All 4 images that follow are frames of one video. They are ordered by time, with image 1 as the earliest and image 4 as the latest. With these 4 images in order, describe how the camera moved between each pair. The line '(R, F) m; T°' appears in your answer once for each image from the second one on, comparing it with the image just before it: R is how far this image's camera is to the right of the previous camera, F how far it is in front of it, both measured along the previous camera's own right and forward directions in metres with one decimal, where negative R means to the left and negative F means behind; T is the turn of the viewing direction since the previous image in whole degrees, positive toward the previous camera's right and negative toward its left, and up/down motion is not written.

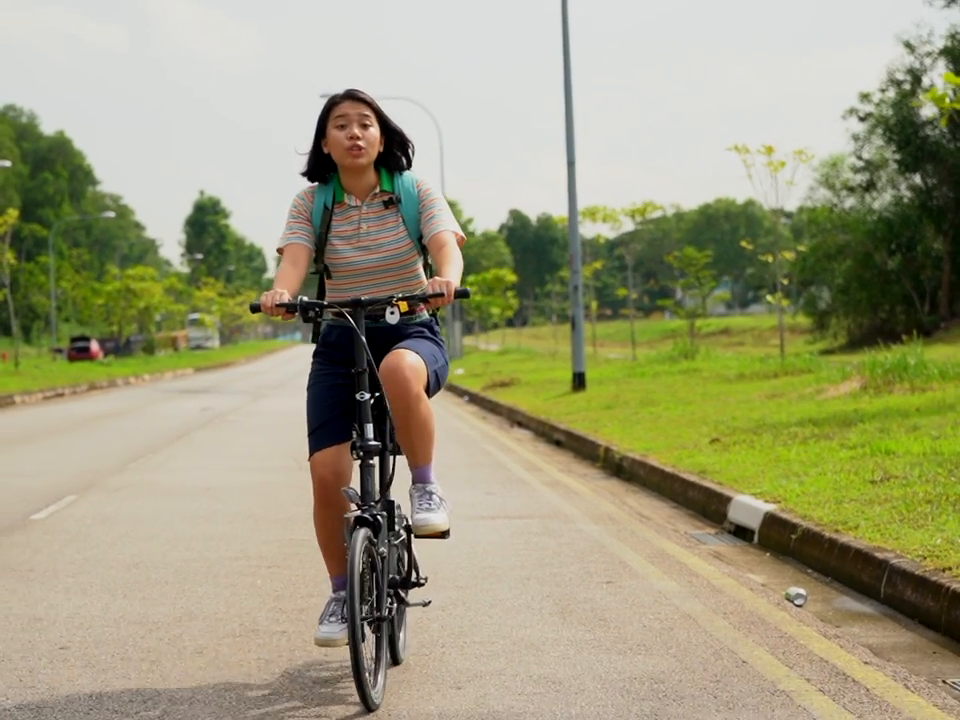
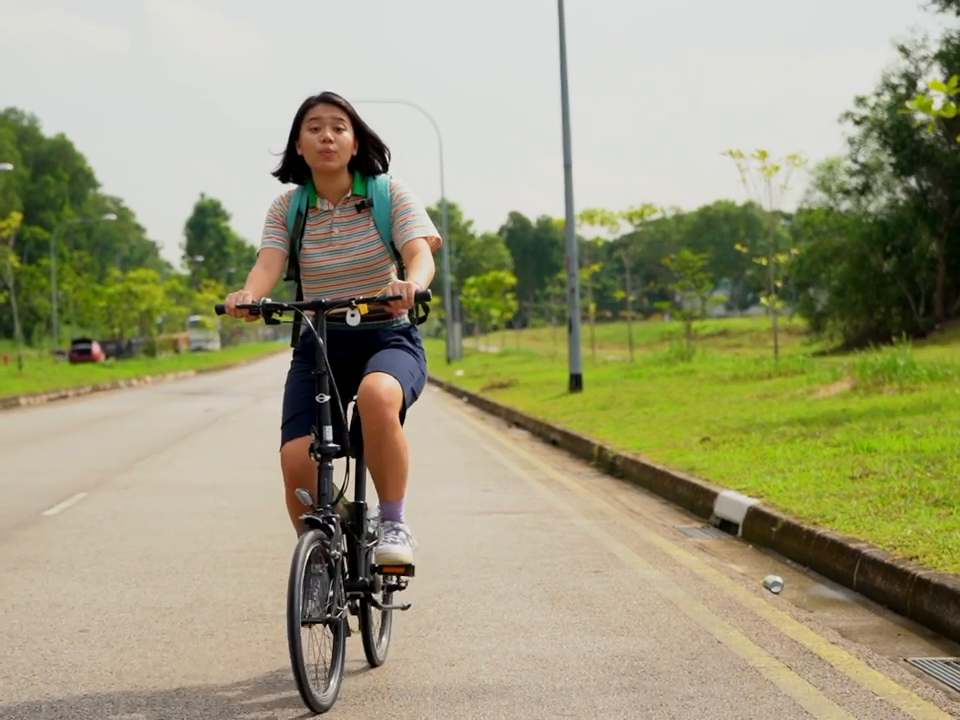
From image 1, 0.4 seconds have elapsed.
(0.0, -0.3) m; 0°
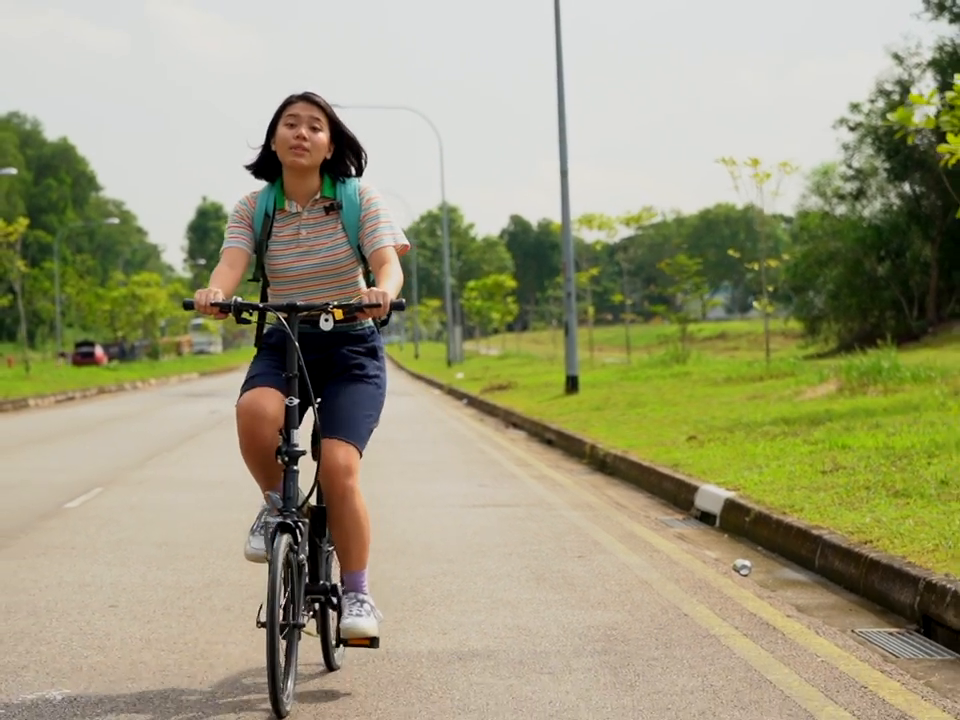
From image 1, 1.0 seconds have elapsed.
(0.0, -0.6) m; 0°
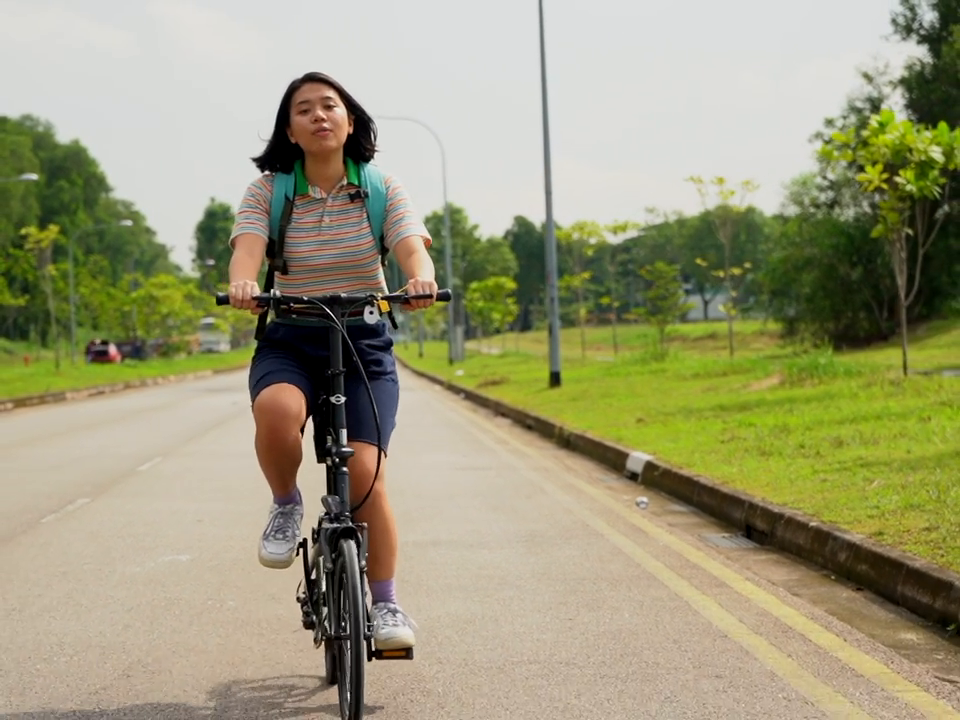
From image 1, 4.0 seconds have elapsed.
(+0.2, -2.8) m; 0°
